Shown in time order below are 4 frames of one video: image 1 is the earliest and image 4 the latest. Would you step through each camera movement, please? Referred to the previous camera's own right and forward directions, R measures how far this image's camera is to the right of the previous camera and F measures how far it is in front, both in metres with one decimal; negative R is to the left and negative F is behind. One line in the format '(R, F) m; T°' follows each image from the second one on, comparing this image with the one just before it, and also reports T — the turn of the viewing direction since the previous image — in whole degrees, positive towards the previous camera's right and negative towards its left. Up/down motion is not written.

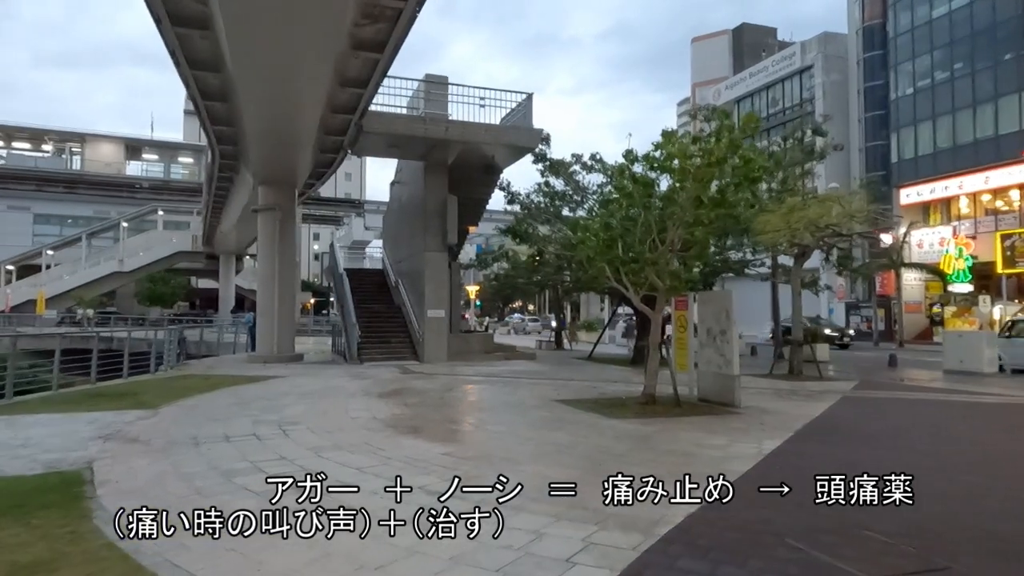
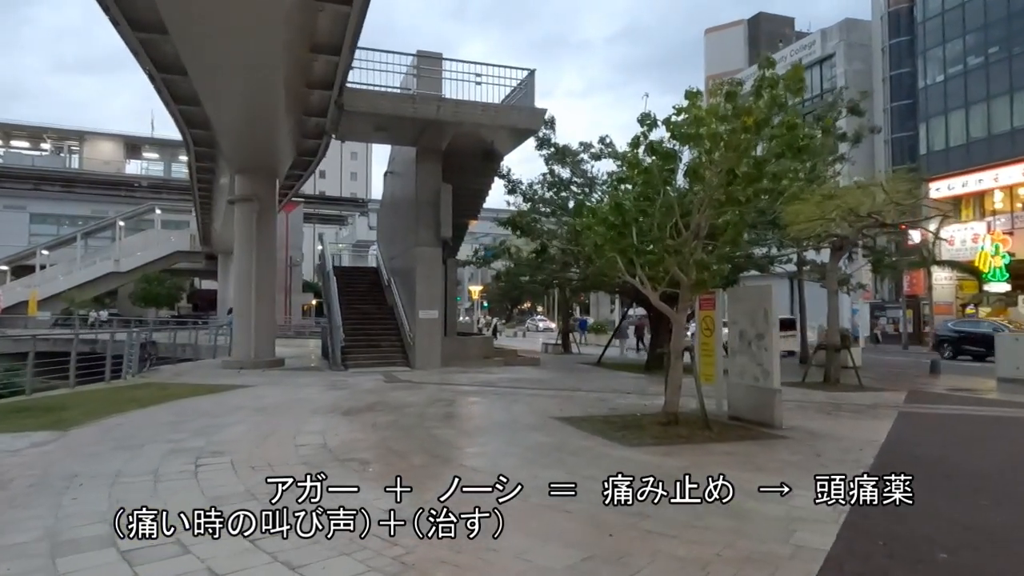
(+0.3, +1.9) m; -1°
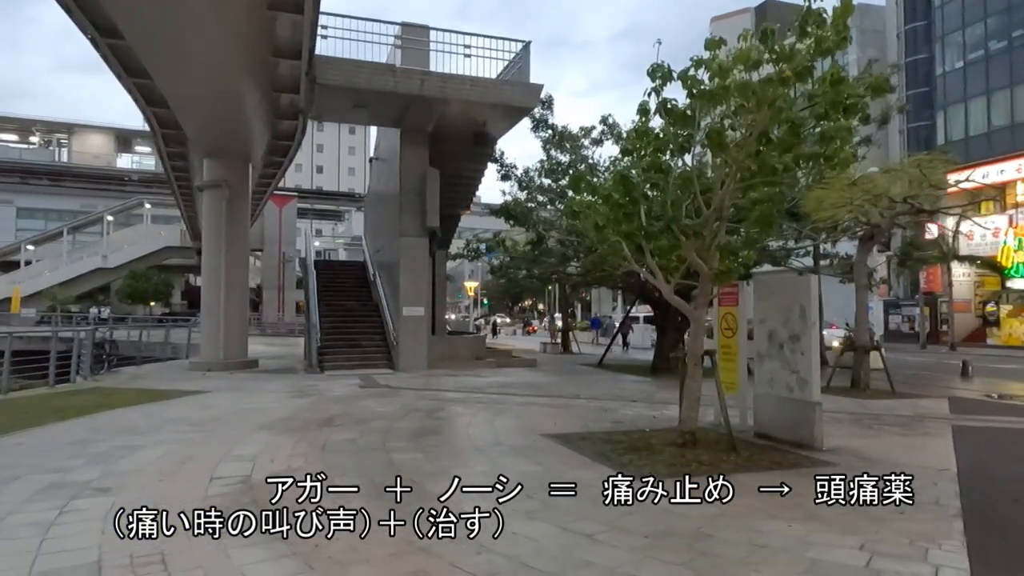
(+0.2, +1.6) m; 0°
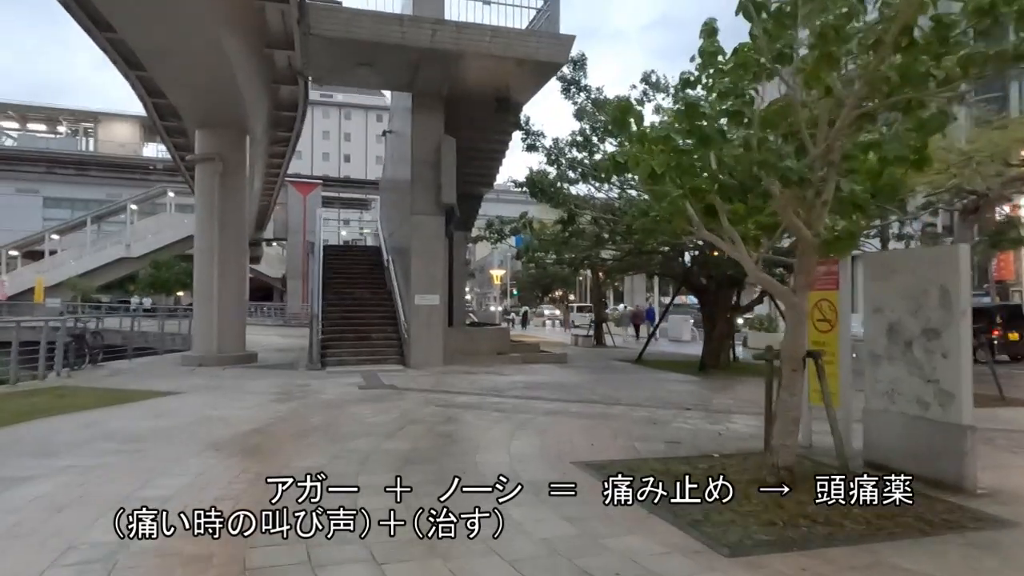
(+0.1, +2.1) m; -3°
